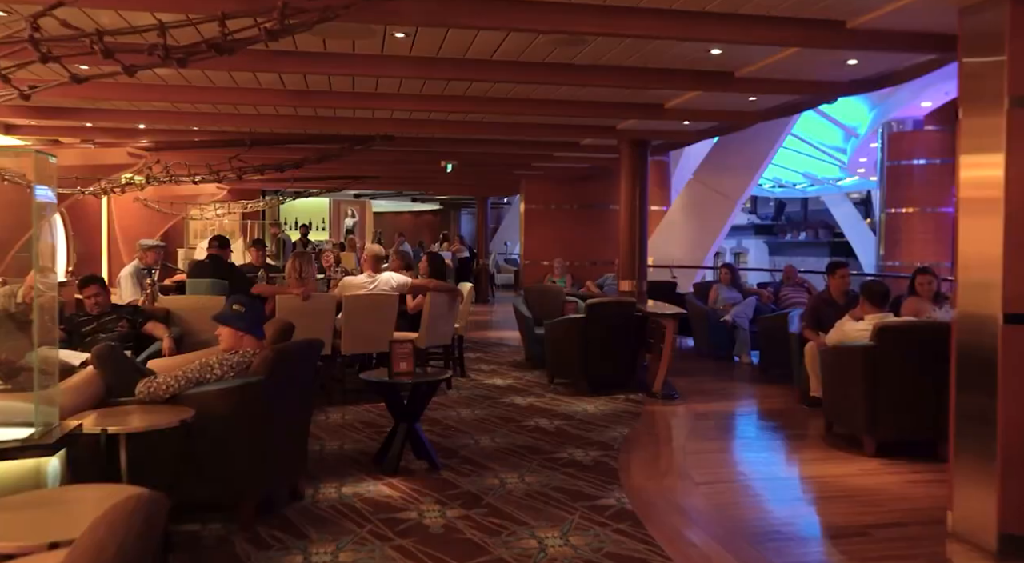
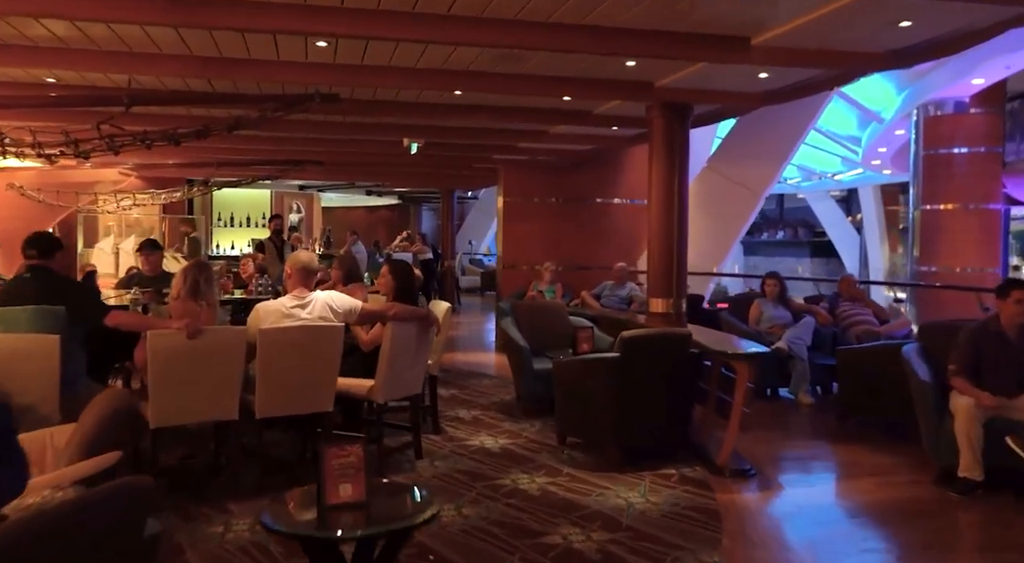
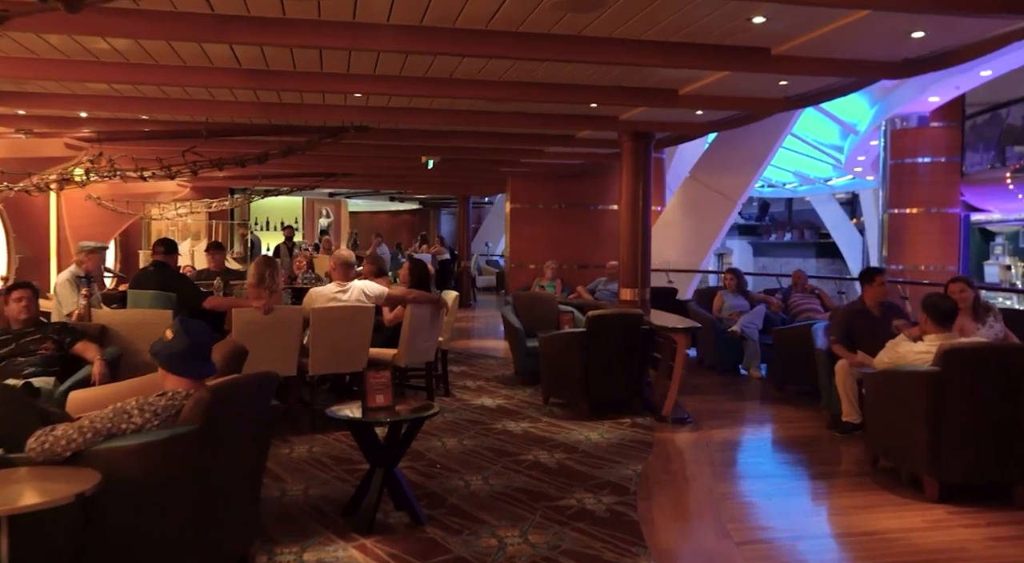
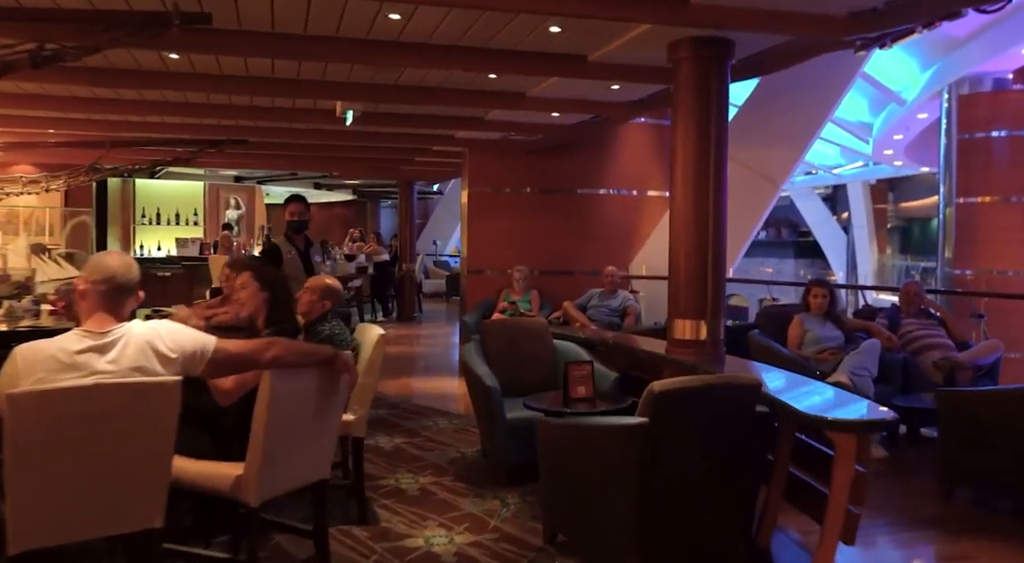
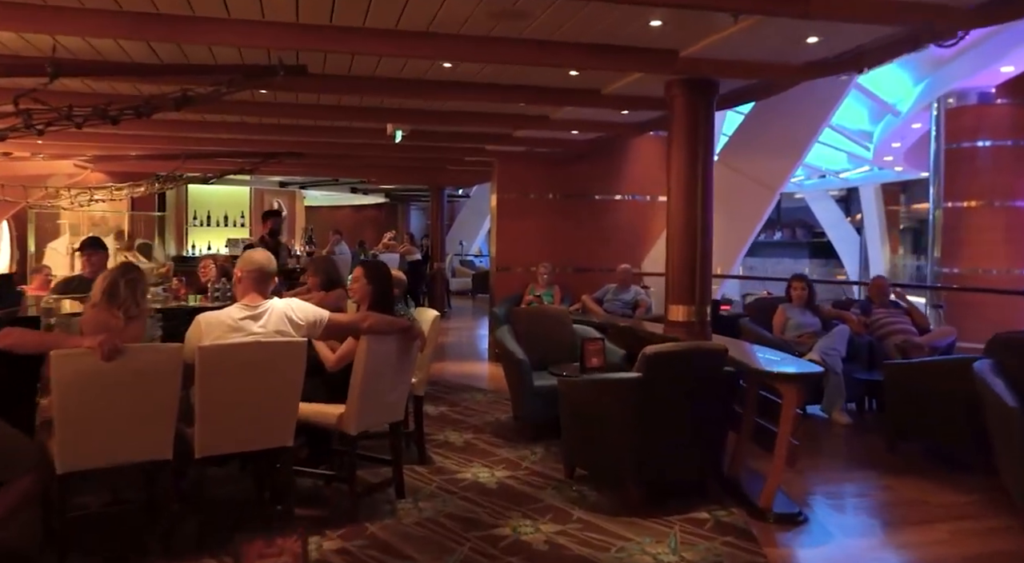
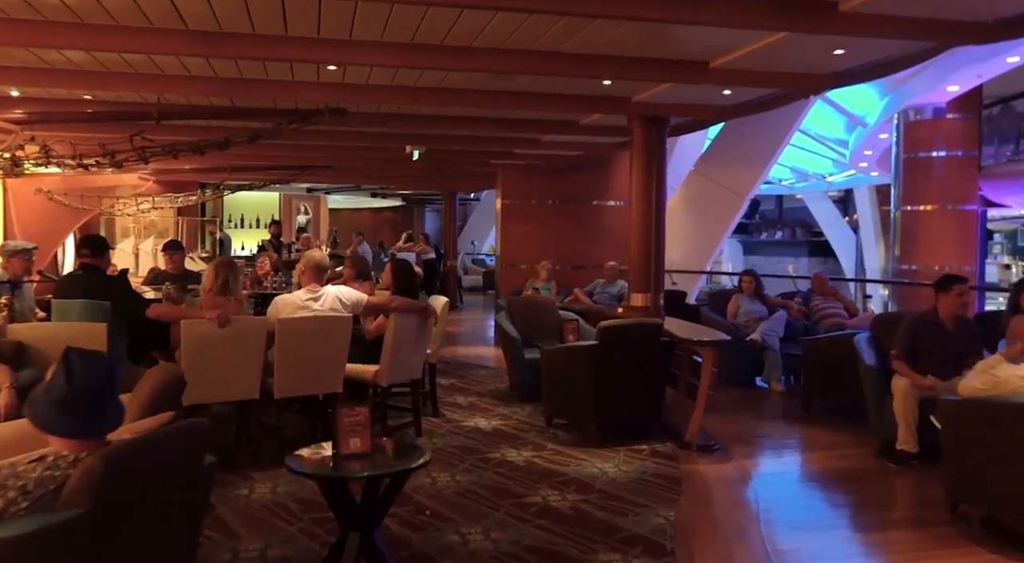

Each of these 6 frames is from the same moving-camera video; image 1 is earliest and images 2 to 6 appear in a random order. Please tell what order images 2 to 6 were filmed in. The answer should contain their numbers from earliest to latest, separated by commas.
3, 6, 2, 5, 4
